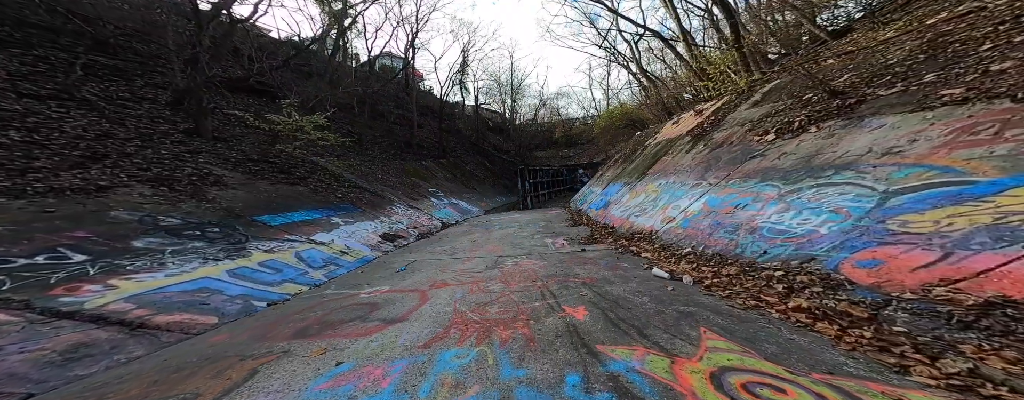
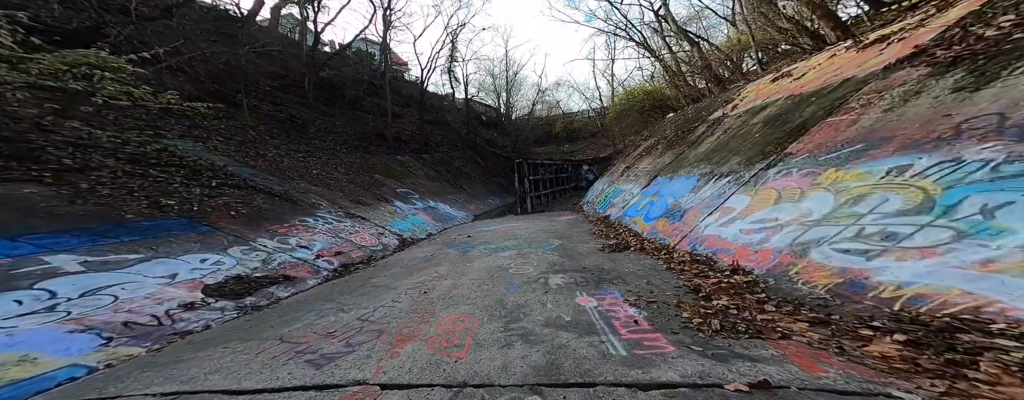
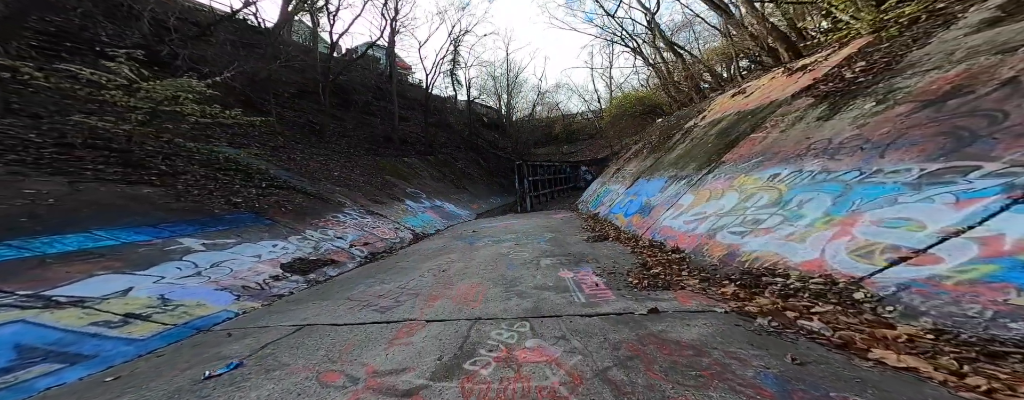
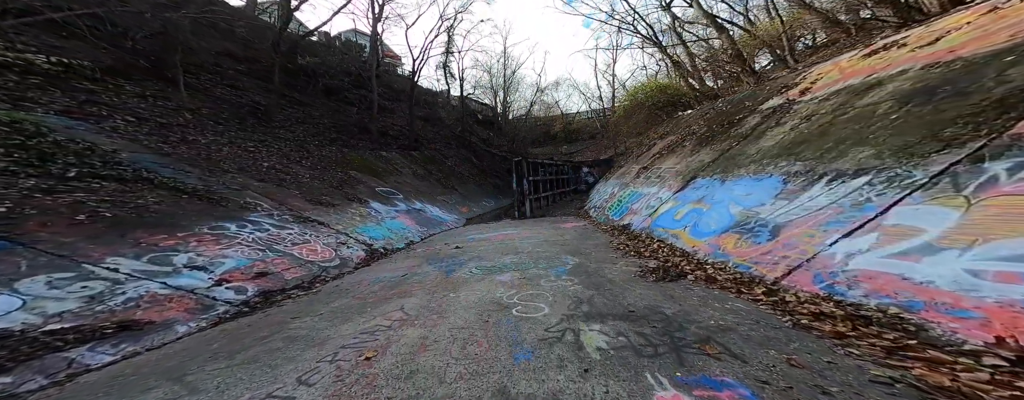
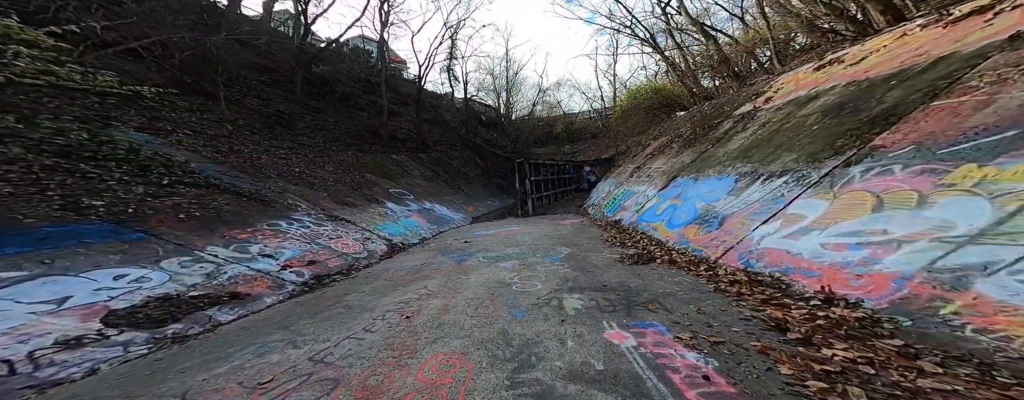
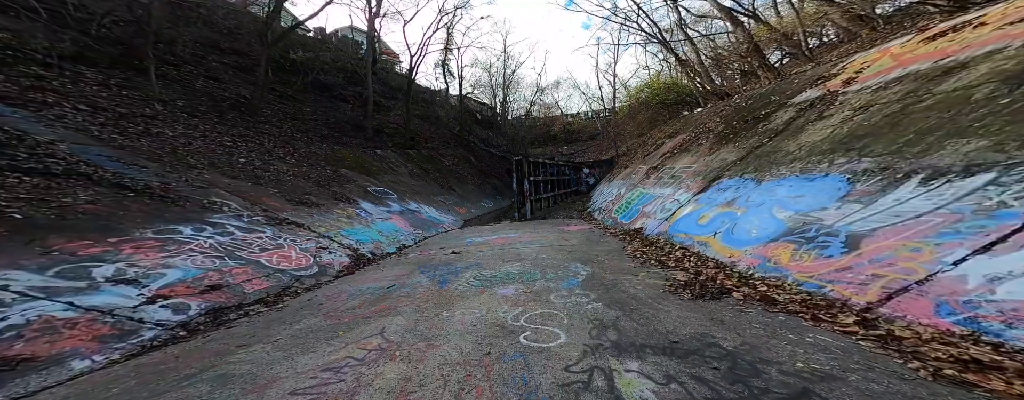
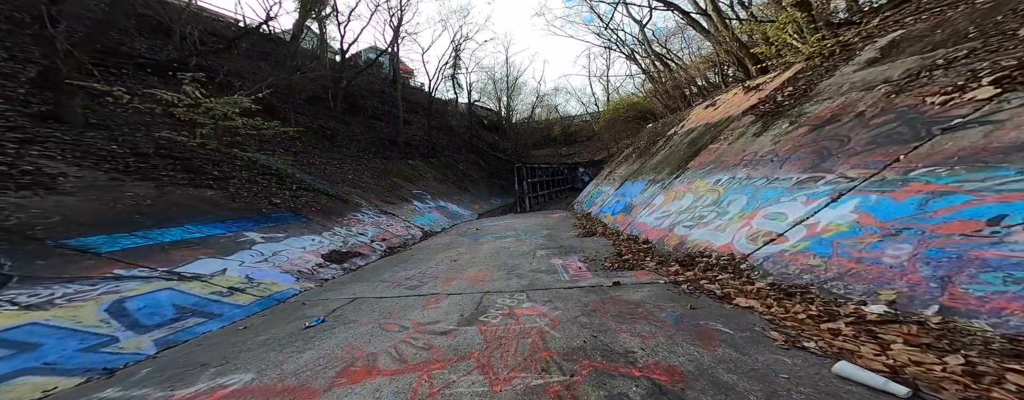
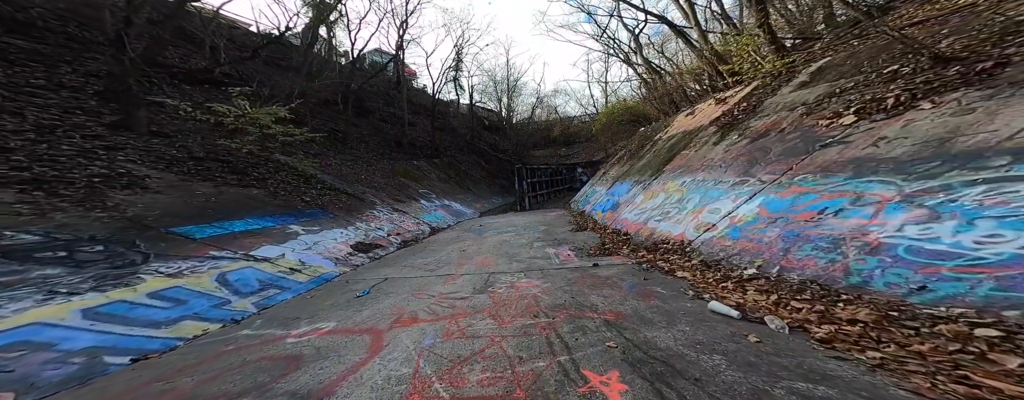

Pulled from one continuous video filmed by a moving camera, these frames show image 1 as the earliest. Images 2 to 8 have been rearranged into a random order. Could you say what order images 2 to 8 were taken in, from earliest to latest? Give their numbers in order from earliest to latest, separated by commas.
8, 7, 3, 2, 5, 4, 6
